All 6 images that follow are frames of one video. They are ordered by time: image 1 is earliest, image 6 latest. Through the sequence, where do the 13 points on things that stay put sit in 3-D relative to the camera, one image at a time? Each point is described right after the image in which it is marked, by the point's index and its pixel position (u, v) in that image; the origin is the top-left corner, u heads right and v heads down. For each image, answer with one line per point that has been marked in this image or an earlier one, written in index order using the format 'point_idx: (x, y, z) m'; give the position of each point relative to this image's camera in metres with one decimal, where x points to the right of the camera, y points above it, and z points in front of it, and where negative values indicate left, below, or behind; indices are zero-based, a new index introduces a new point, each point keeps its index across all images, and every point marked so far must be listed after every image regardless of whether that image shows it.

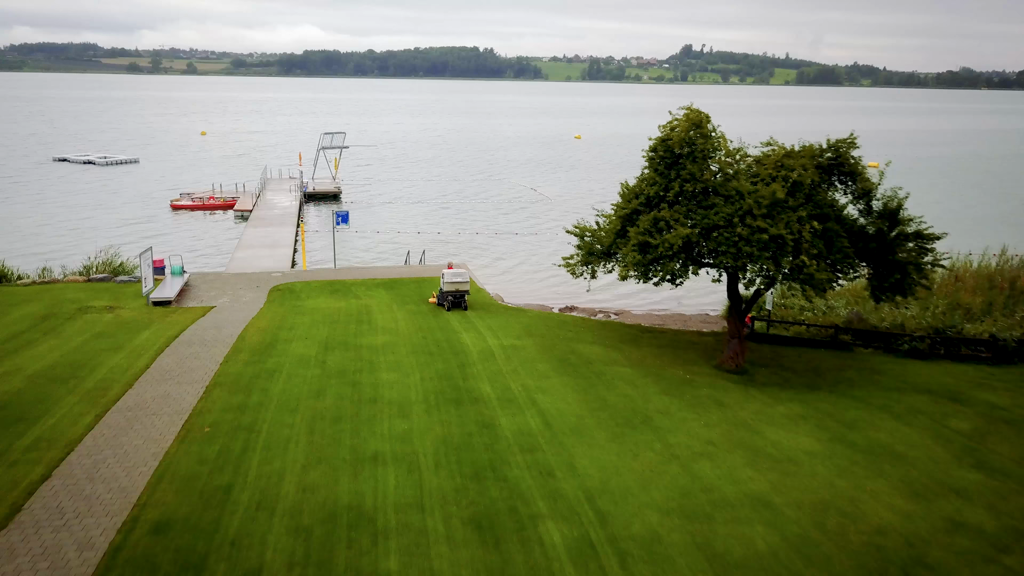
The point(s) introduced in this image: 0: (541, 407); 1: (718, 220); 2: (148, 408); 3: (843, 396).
0: (+0.6, -2.5, +17.4) m
1: (+4.8, +1.6, +19.4) m
2: (-7.2, -2.4, +16.6) m
3: (+7.8, -2.6, +19.7) m
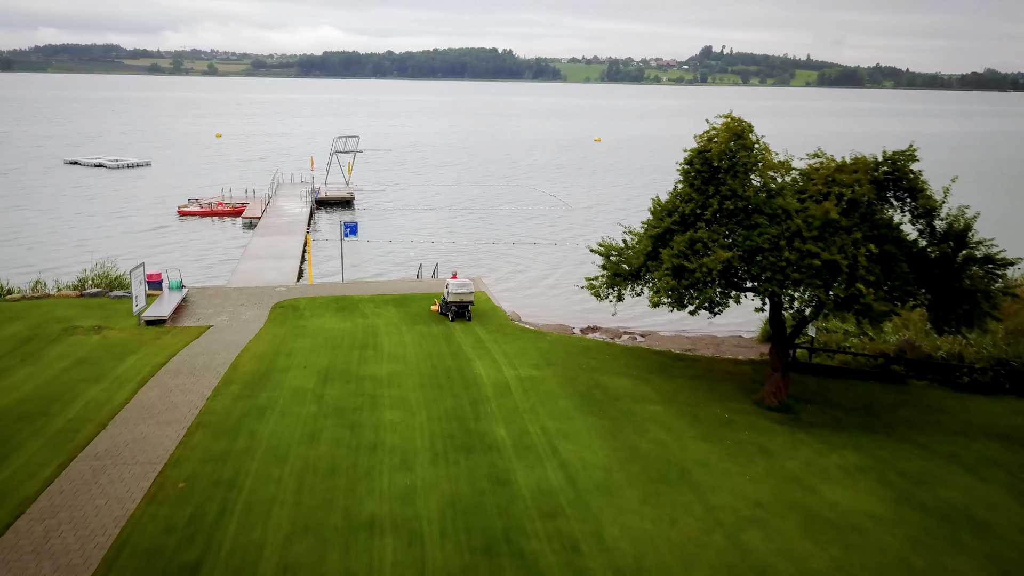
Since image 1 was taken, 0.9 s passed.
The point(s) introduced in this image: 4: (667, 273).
0: (+0.9, -3.1, +15.3) m
1: (+5.2, +1.0, +17.3) m
2: (-6.9, -3.0, +14.7) m
3: (+8.2, -3.2, +17.5) m
4: (+3.4, +0.3, +18.2) m
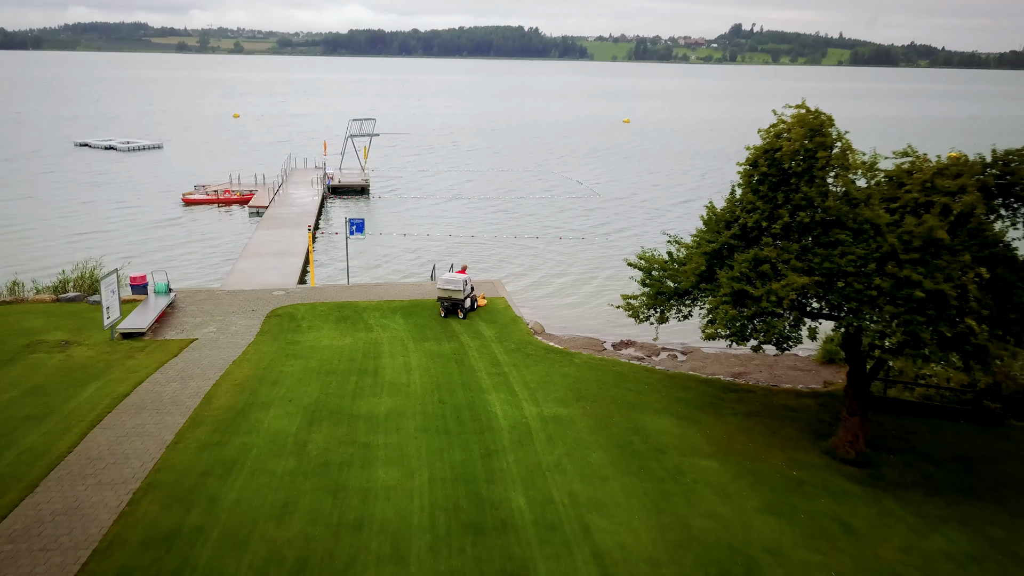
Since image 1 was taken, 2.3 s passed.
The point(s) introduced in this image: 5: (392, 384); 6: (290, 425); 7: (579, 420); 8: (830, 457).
0: (+1.2, -3.7, +12.1) m
1: (+5.6, +0.4, +13.9) m
2: (-6.7, -3.5, +11.7) m
3: (+8.5, -3.8, +14.1) m
4: (+3.8, -0.2, +14.9) m
5: (-2.6, -2.1, +18.5) m
6: (-4.3, -2.6, +16.0) m
7: (+1.4, -2.7, +16.8) m
8: (+6.1, -3.3, +16.1) m
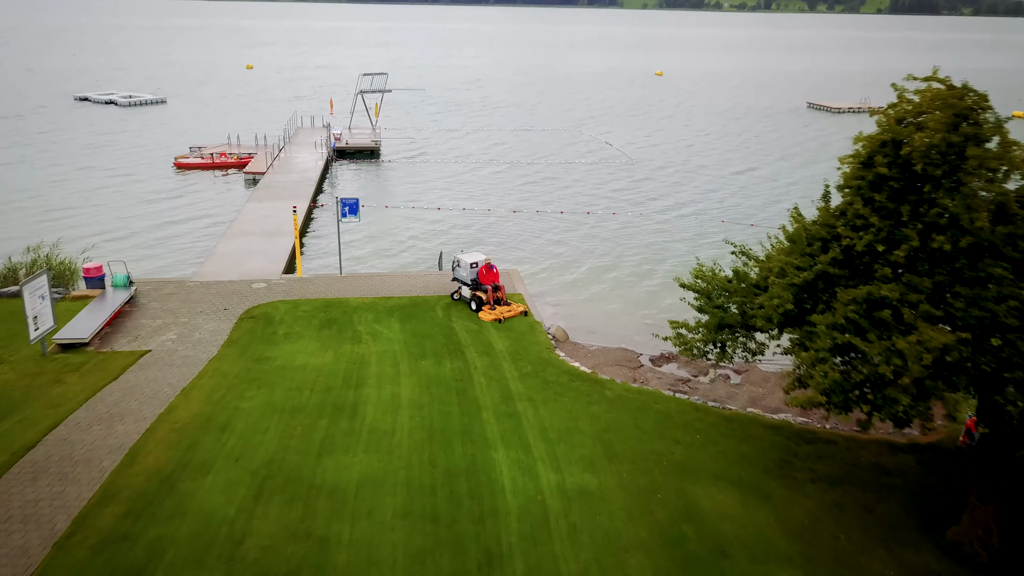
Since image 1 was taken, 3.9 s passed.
0: (+1.3, -4.5, +8.1) m
1: (+5.7, -0.3, +9.5) m
2: (-6.6, -4.2, +7.9) m
3: (+8.6, -4.6, +9.8) m
4: (+3.9, -0.8, +10.6) m
5: (-2.4, -2.5, +14.5) m
6: (-4.1, -3.1, +12.1) m
7: (+1.5, -3.2, +12.7) m
8: (+6.3, -3.9, +11.9) m
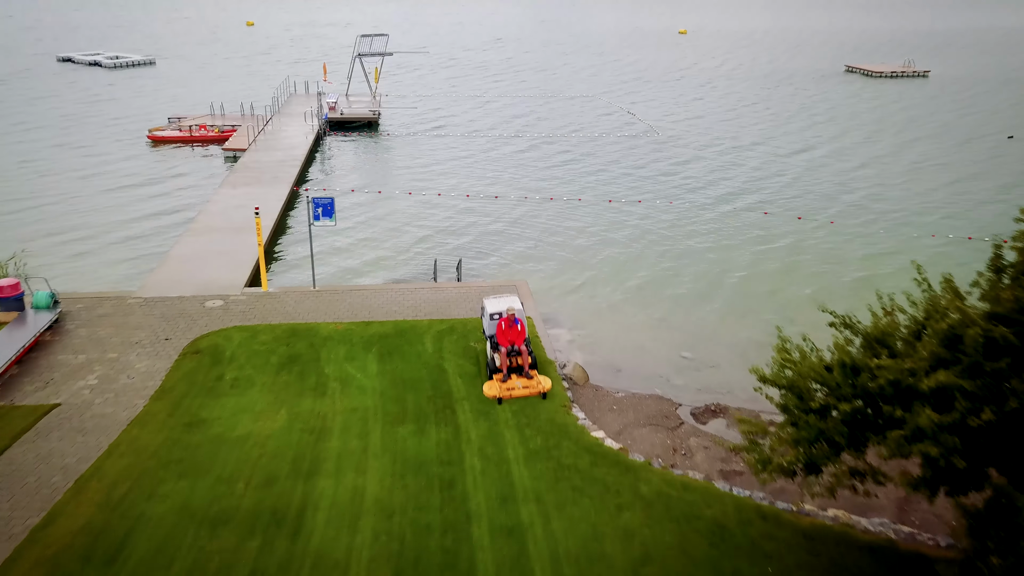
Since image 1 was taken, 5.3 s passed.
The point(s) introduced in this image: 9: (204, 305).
0: (+1.1, -5.8, +4.1) m
1: (+5.6, -1.6, +5.2) m
2: (-6.8, -5.5, +4.0) m
3: (+8.5, -5.8, +5.7) m
4: (+3.9, -2.1, +6.3) m
5: (-2.4, -3.5, +10.4) m
6: (-4.2, -4.2, +8.0) m
7: (+1.5, -4.2, +8.6) m
8: (+6.2, -5.0, +7.7) m
9: (-7.3, -0.4, +19.9) m
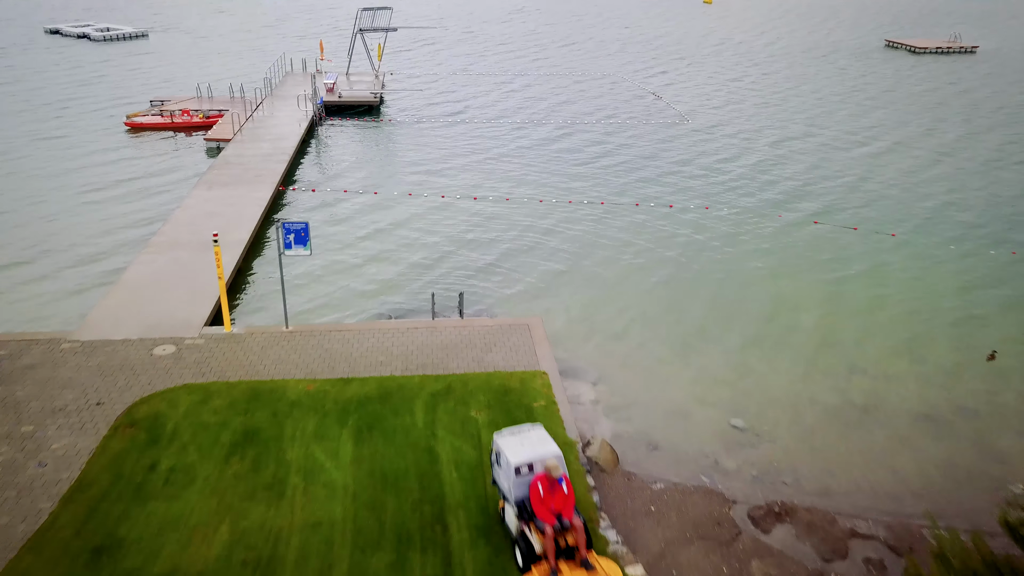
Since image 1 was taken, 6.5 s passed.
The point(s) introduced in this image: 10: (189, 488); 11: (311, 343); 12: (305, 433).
0: (+1.1, -7.3, +0.7) m
1: (+5.6, -3.1, +1.6) m
2: (-6.8, -6.9, +0.8) m
3: (+8.5, -7.3, +2.2) m
4: (+3.9, -3.5, +2.8) m
5: (-2.4, -4.7, +7.1) m
6: (-4.2, -5.5, +4.8) m
7: (+1.5, -5.6, +5.2) m
8: (+6.2, -6.4, +4.3) m
9: (-7.1, -1.3, +16.6) m
10: (-4.7, -3.0, +12.2) m
11: (-4.0, -1.1, +16.9) m
12: (-3.4, -2.5, +13.7) m
